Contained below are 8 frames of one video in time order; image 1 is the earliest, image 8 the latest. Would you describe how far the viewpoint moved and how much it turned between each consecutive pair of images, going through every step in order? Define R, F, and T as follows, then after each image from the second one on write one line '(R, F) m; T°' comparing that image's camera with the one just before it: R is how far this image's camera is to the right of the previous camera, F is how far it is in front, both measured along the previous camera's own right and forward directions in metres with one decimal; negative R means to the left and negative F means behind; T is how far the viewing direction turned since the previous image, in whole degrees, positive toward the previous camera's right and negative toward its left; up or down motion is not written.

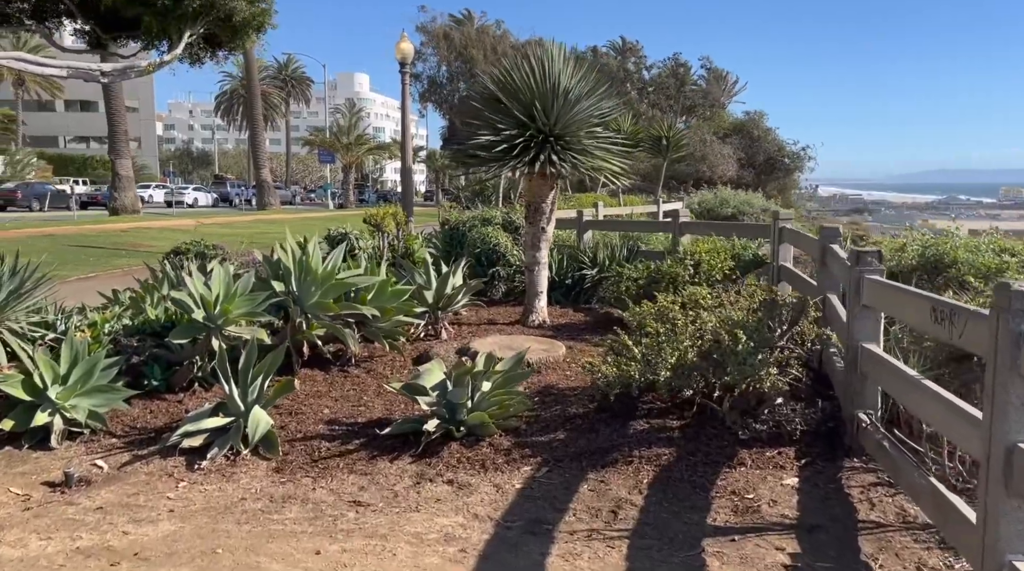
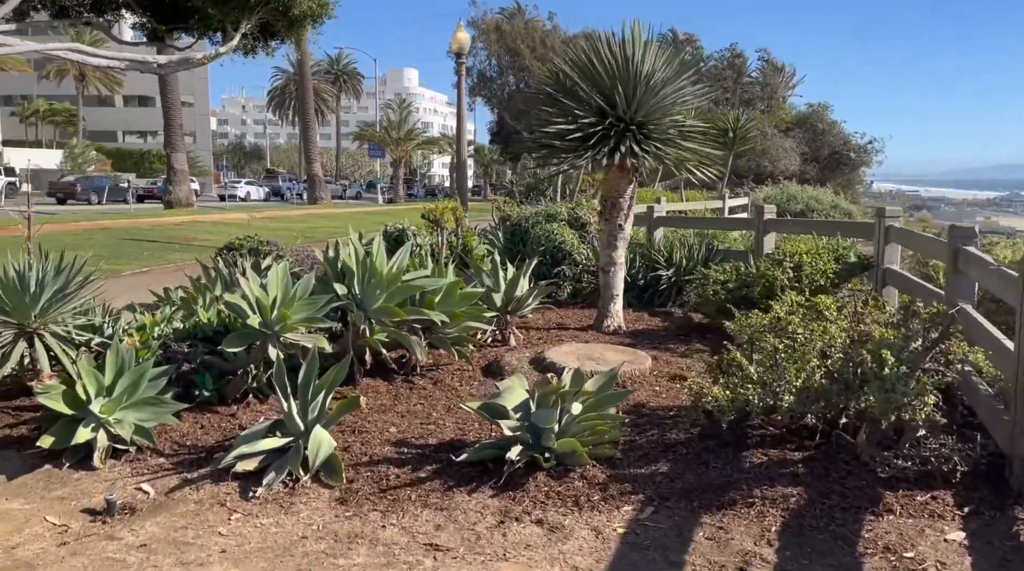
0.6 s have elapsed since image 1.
(-0.2, +0.6) m; -3°
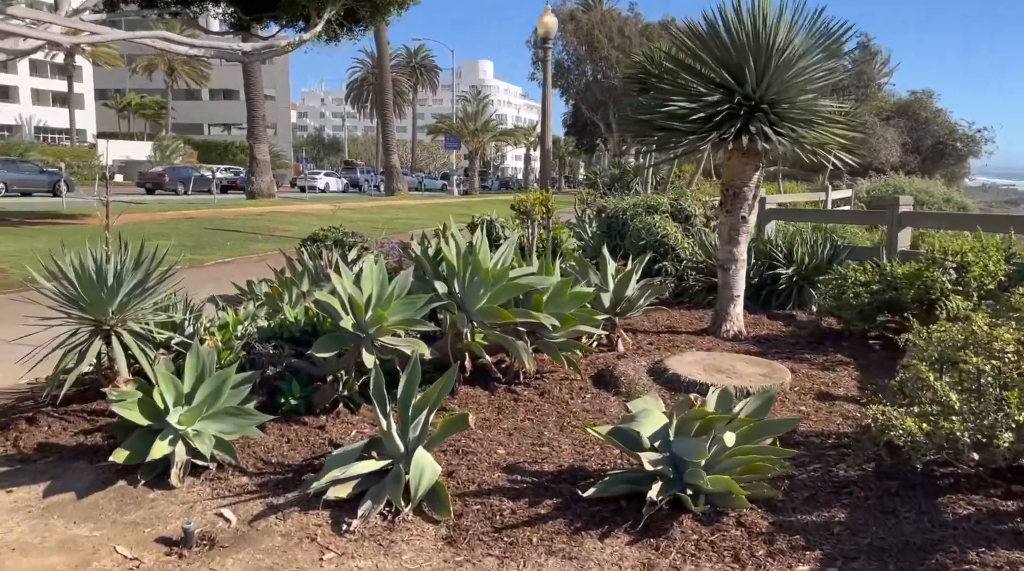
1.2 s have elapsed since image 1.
(-0.3, +0.7) m; -5°
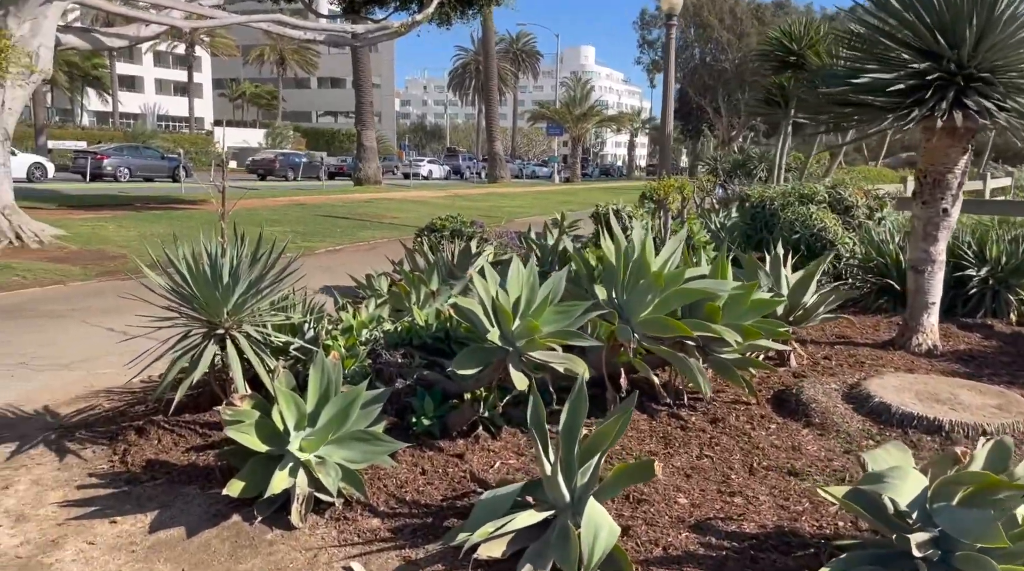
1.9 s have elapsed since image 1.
(-0.4, +0.8) m; -6°
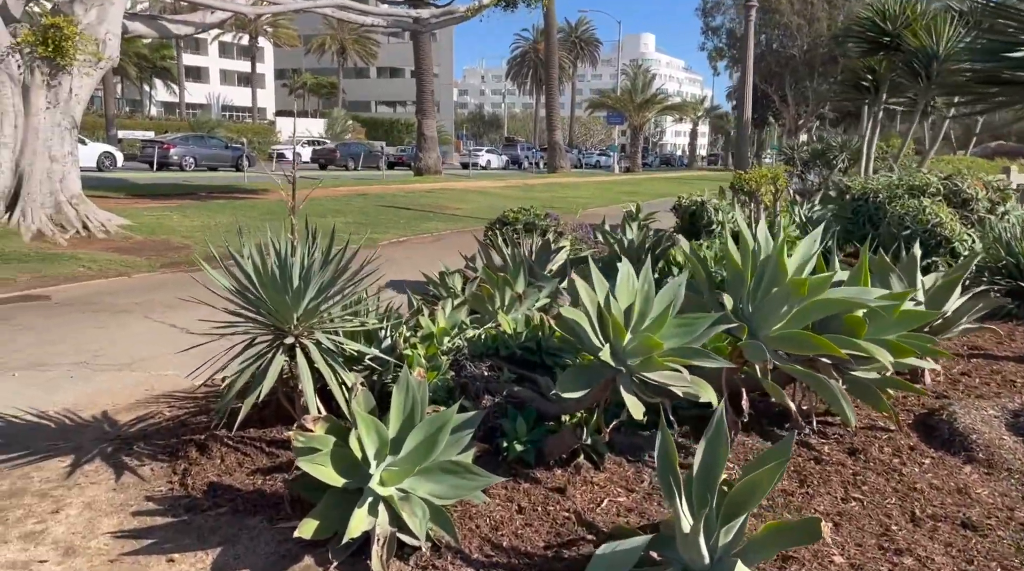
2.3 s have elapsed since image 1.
(-0.2, +0.6) m; -4°
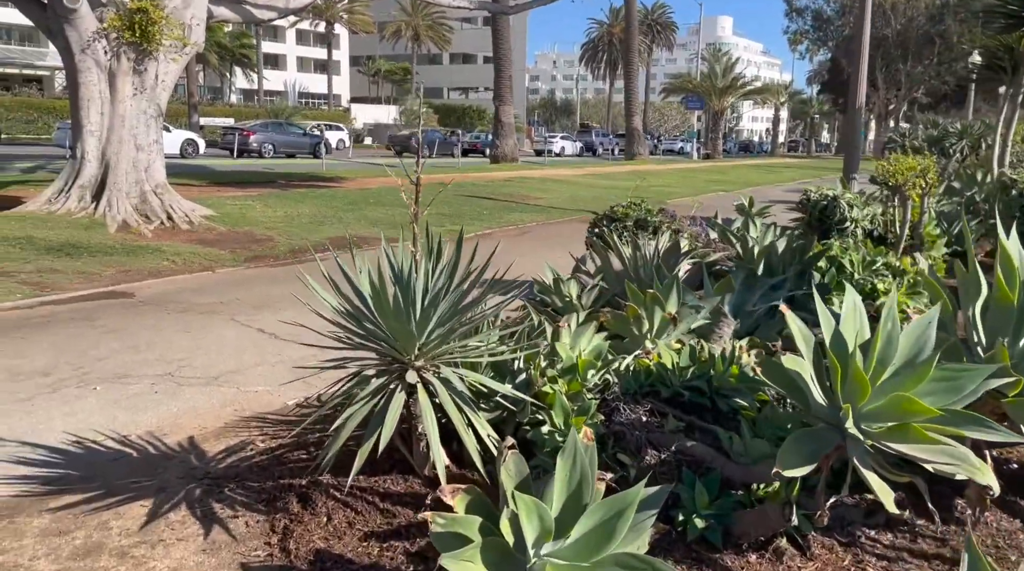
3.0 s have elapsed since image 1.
(-0.4, +0.8) m; -5°
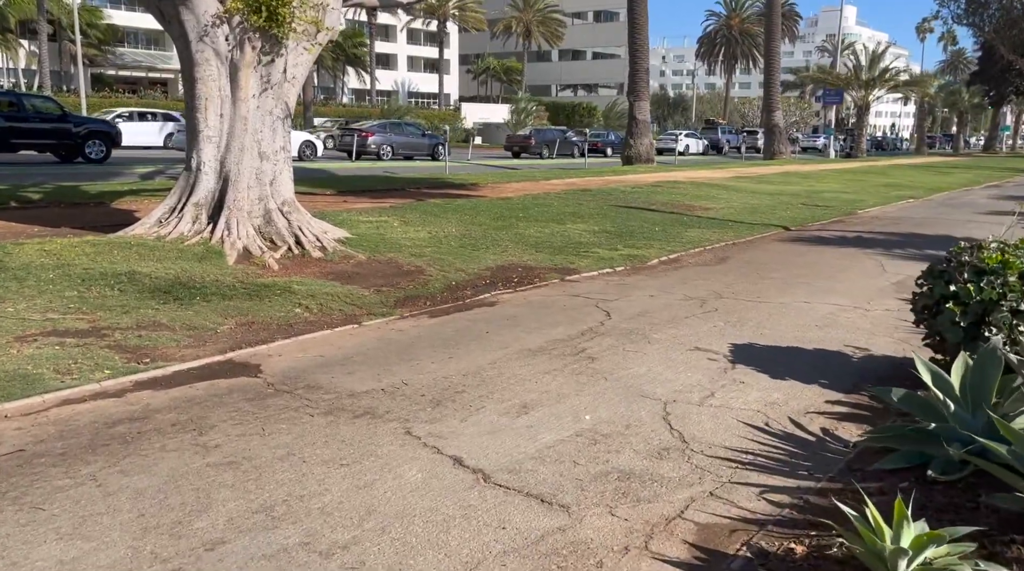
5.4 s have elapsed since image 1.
(-1.4, +3.0) m; -7°
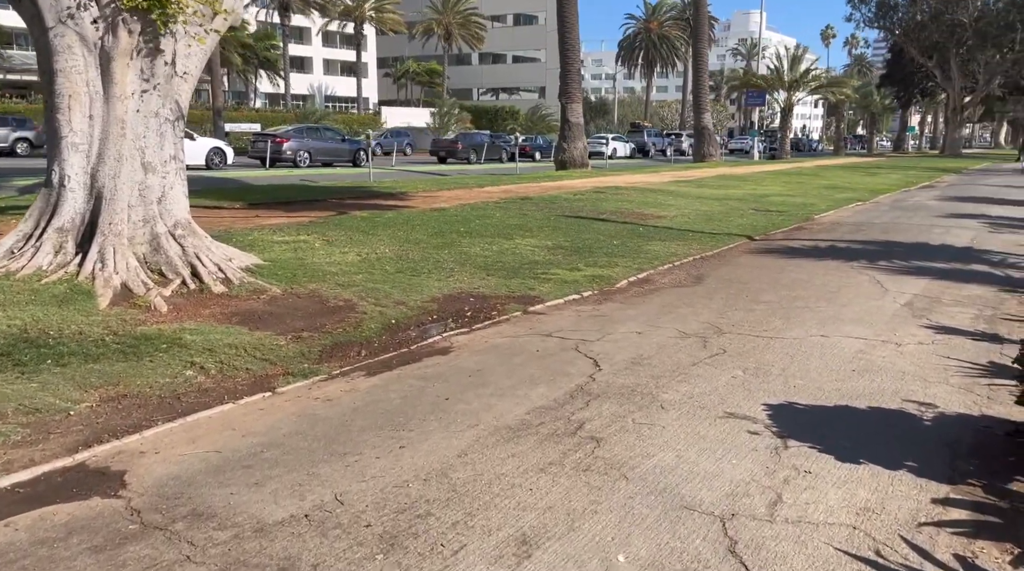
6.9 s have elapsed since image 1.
(-0.3, +2.0) m; +5°
